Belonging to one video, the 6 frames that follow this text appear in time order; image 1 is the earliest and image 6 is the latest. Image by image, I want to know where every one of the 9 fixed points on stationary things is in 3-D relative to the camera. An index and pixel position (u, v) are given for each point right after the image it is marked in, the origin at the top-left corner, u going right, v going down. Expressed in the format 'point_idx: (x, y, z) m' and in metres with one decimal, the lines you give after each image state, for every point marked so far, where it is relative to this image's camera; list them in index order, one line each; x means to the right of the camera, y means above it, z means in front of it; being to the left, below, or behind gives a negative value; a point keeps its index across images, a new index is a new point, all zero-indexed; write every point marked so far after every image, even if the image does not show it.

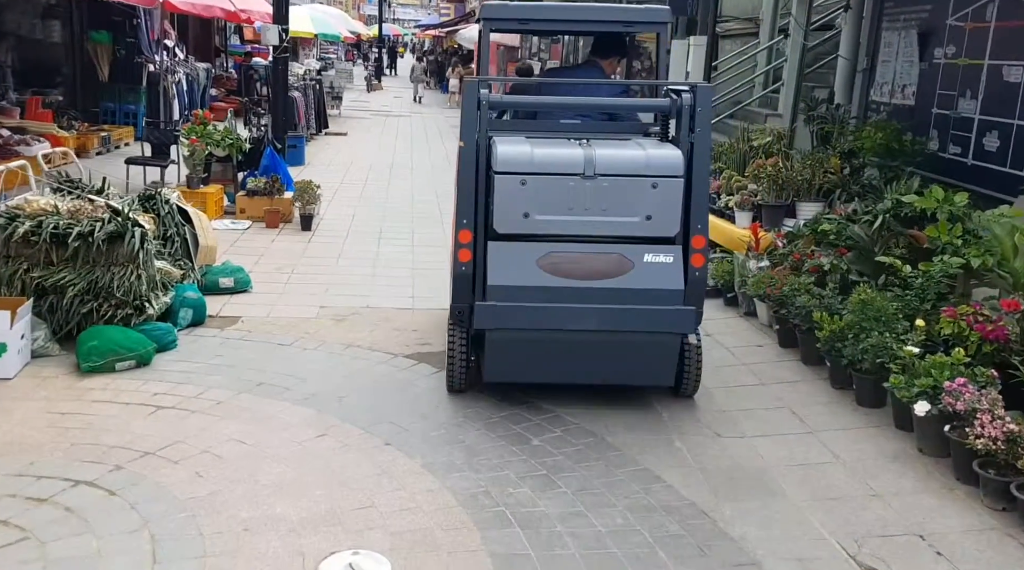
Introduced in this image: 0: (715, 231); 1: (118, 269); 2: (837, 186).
0: (+1.8, +0.5, +8.9) m
1: (-2.5, +0.1, +6.4) m
2: (+2.7, +0.8, +8.3) m
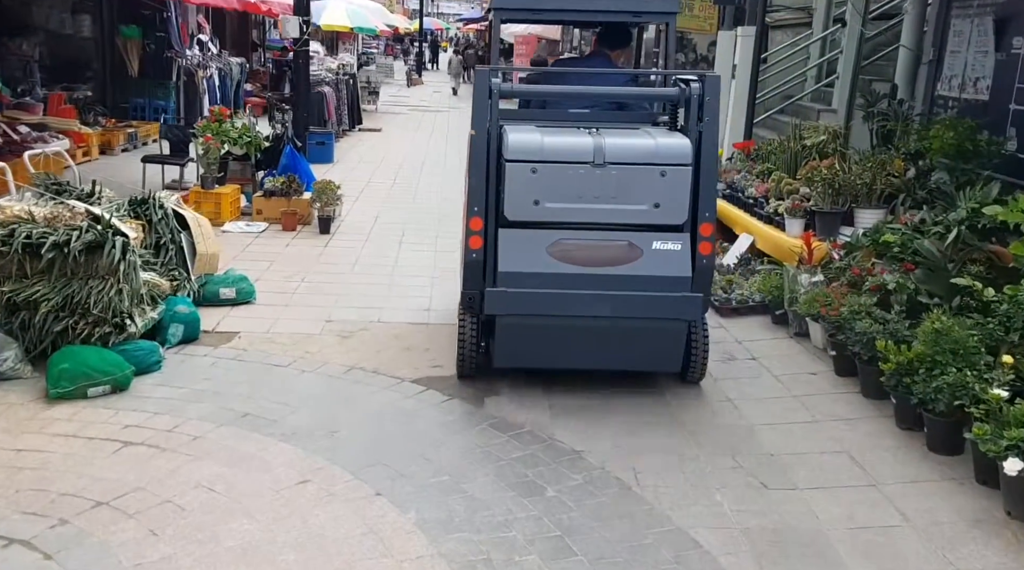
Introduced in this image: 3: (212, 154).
0: (+2.0, +0.4, +8.1) m
1: (-2.4, 0.0, +5.8) m
2: (+2.9, +0.7, +7.5) m
3: (-3.1, +1.4, +10.4) m
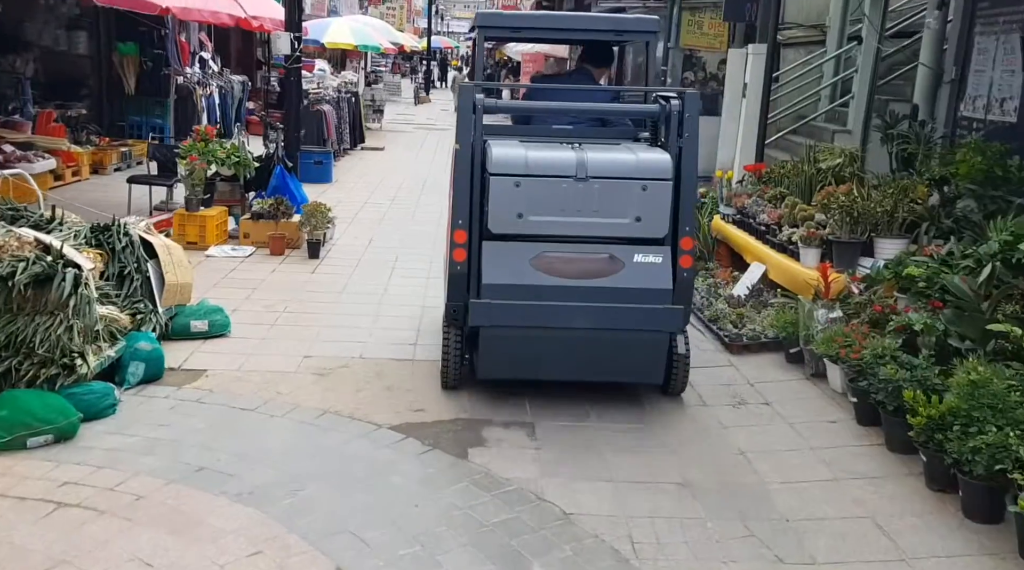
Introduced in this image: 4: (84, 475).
0: (+2.0, +0.1, +7.6) m
1: (-2.5, -0.2, +5.3) m
2: (+2.9, +0.5, +6.9) m
3: (-3.1, +1.1, +10.0) m
4: (-2.0, -0.9, +4.6) m
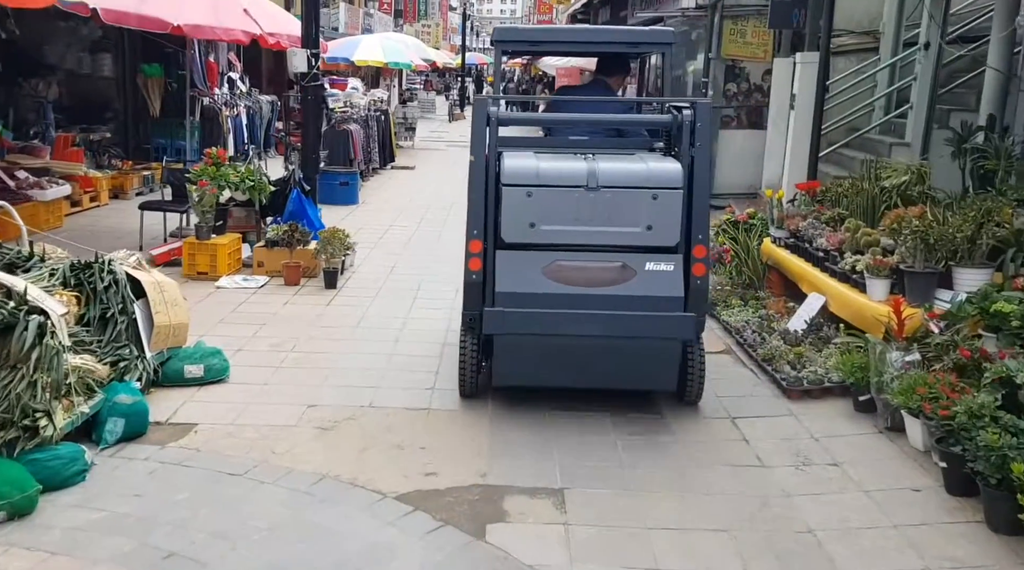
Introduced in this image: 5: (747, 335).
0: (+2.2, -0.1, +6.8) m
1: (-2.4, -0.4, +4.6) m
2: (+3.0, +0.2, +6.1) m
3: (-2.8, +0.8, +9.4) m
4: (-1.9, -1.1, +3.9) m
5: (+1.7, -0.4, +7.3) m
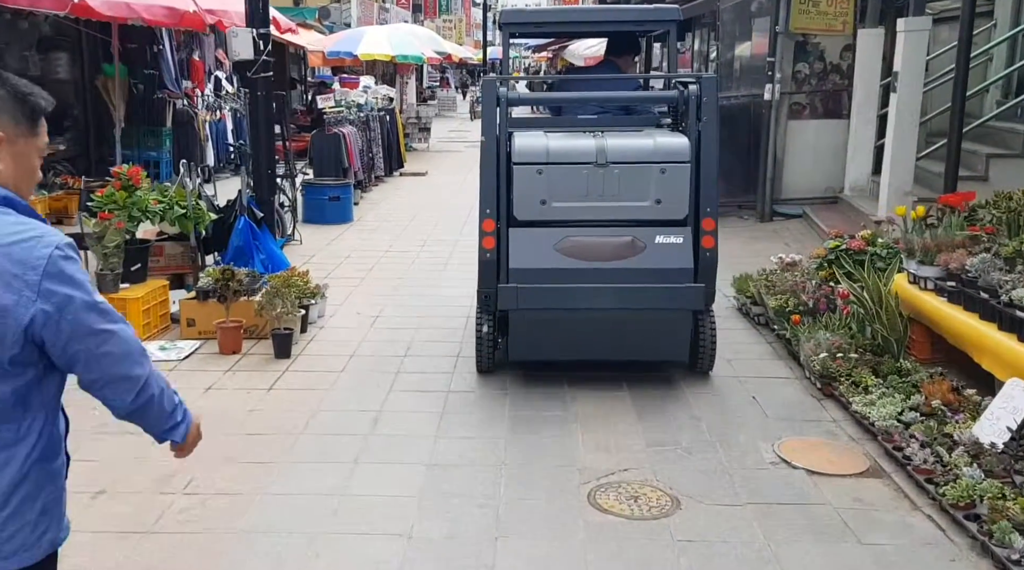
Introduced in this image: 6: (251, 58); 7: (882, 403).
0: (+2.3, -0.5, +4.0) m
1: (-2.3, -0.9, +2.1) m
2: (+3.1, -0.1, +3.3) m
3: (-2.7, +0.3, +6.8) m
4: (-1.9, -1.6, +1.3) m
5: (+1.8, -0.8, +4.6) m
6: (-2.0, +1.7, +7.5) m
7: (+1.9, -0.6, +5.1) m
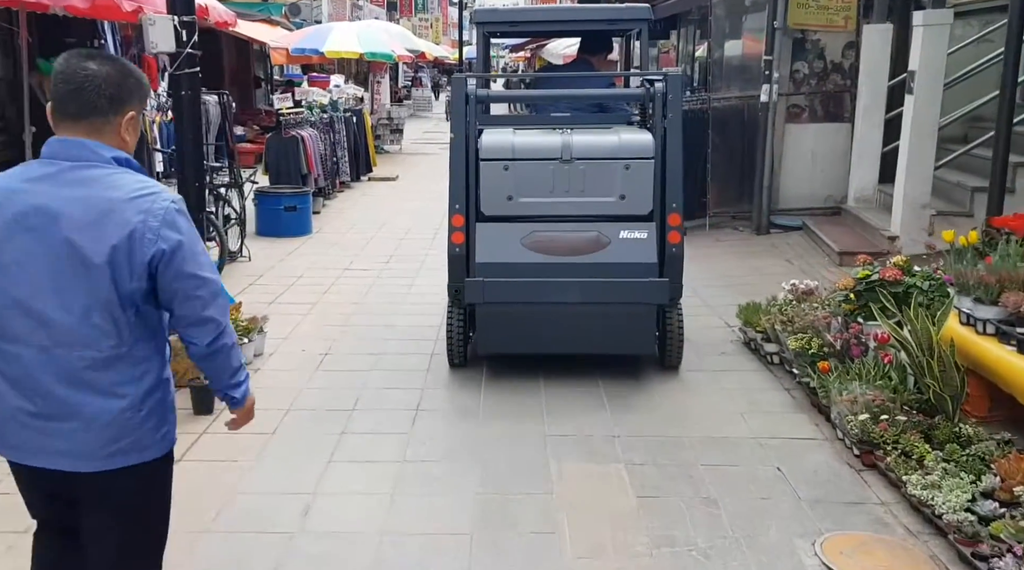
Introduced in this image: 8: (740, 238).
0: (+2.2, -0.7, +3.0) m
1: (-2.4, -1.1, +0.9) m
2: (+3.0, -0.3, +2.3) m
3: (-2.9, +0.1, +5.6) m
4: (-1.9, -1.8, +0.2) m
5: (+1.7, -1.0, +3.5) m
6: (-2.2, +1.5, +6.4) m
7: (+1.8, -0.8, +4.1) m
8: (+2.6, +0.5, +11.3) m
